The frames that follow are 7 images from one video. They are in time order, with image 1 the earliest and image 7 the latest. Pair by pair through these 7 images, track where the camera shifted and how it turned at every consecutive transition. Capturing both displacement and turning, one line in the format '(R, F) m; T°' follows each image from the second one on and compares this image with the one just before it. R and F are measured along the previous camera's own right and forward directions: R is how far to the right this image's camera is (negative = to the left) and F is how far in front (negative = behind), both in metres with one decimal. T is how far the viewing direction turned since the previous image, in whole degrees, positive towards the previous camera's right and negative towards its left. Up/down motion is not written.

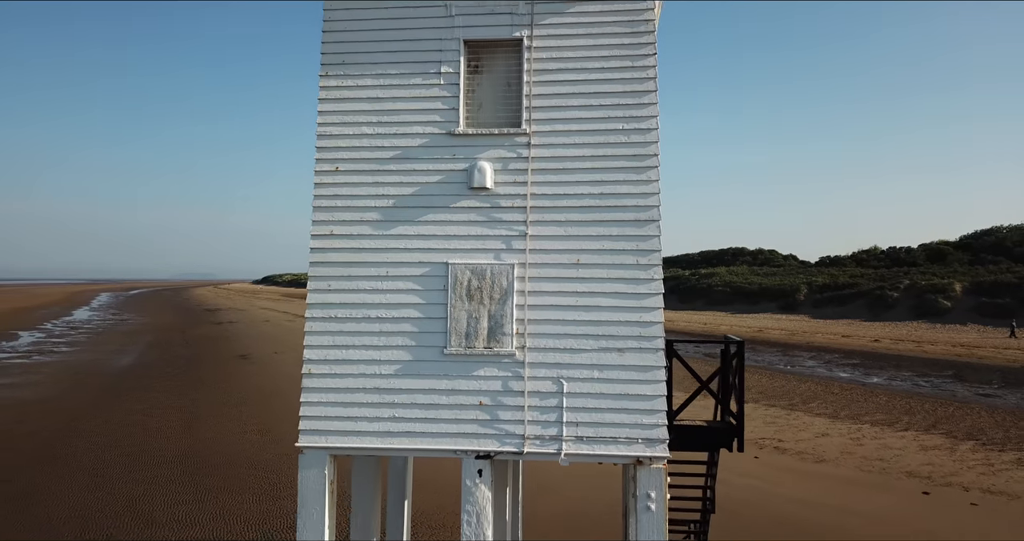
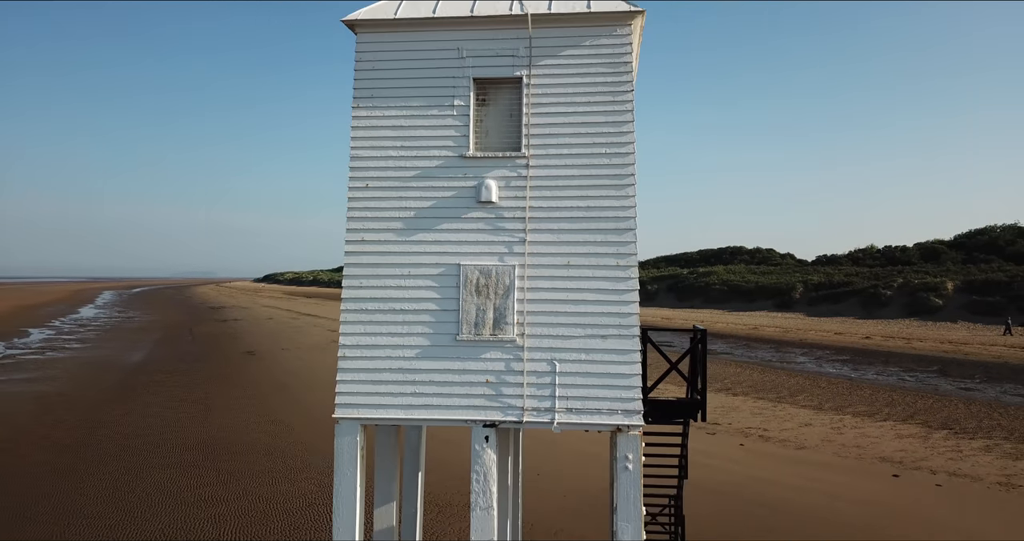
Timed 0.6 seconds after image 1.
(0.0, -0.8) m; 0°
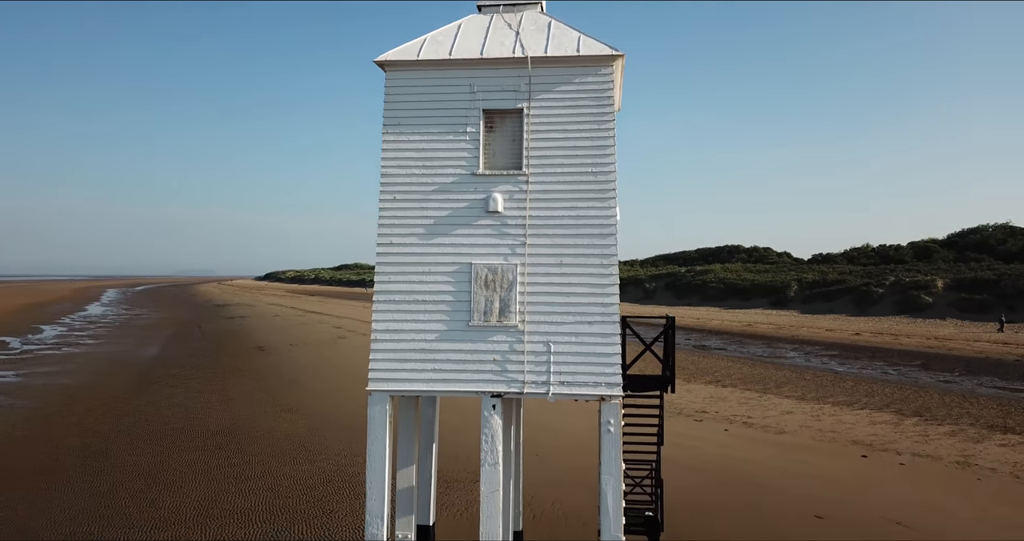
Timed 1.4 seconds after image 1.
(0.0, -1.0) m; 0°
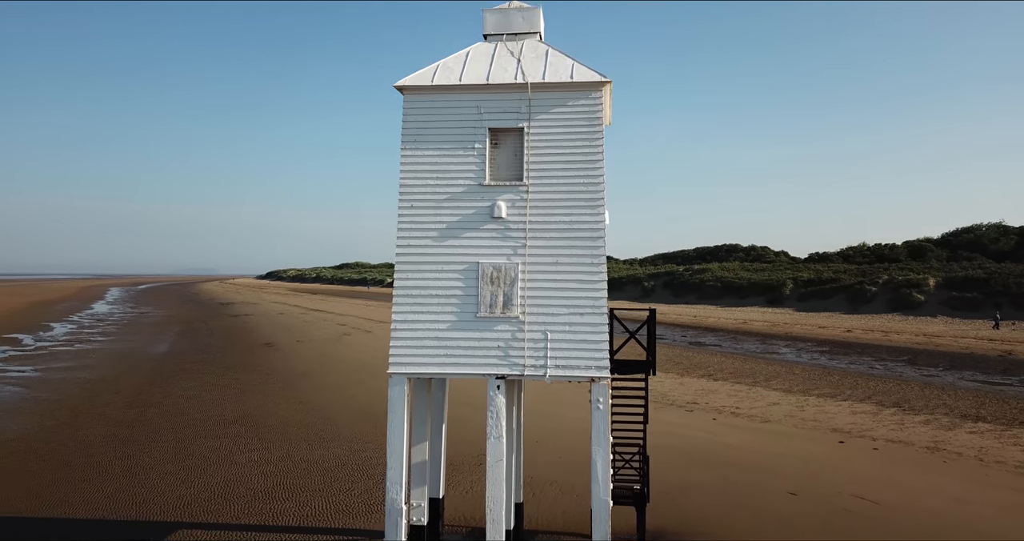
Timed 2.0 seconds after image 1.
(0.0, -0.8) m; 0°
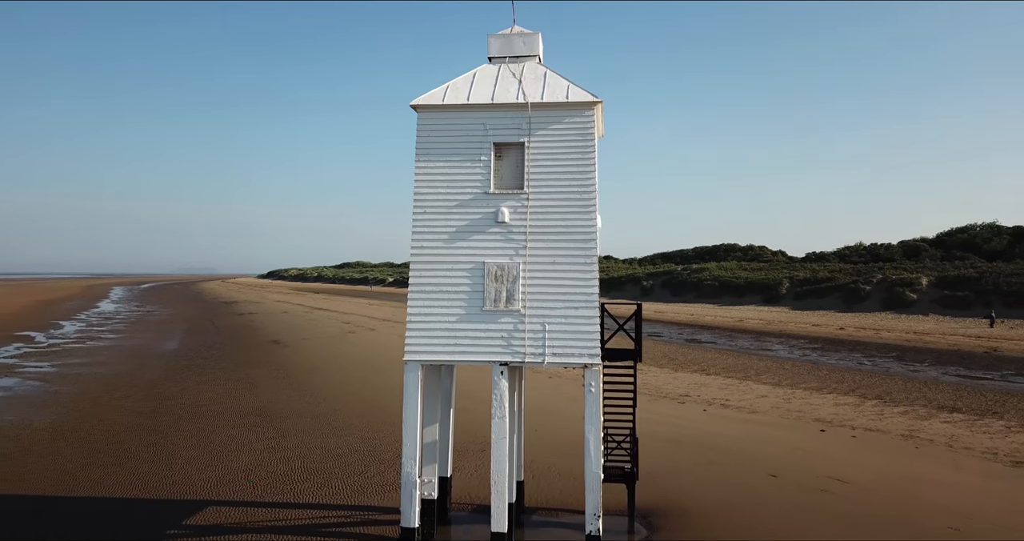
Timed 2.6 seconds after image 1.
(0.0, -0.8) m; 0°
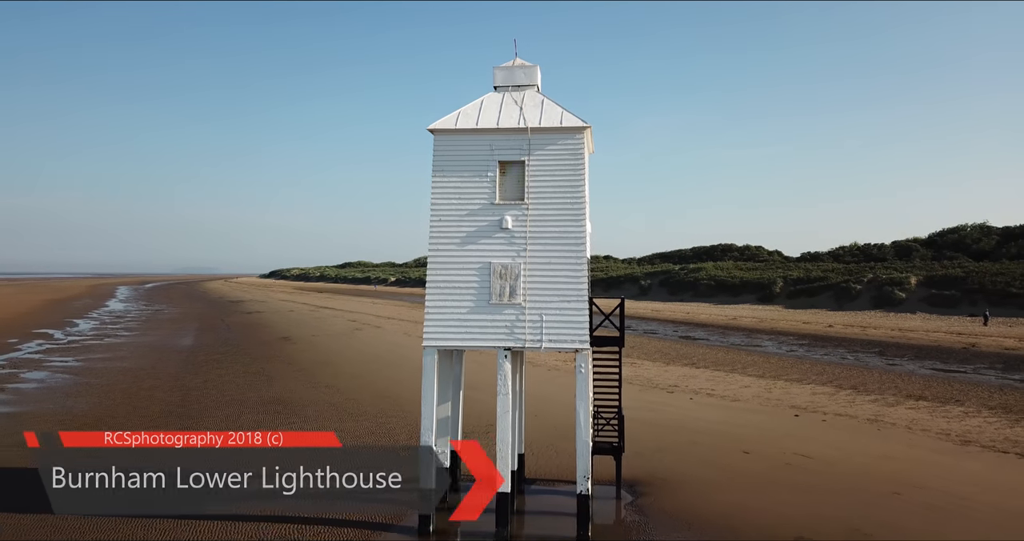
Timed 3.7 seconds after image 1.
(0.0, -1.3) m; 0°
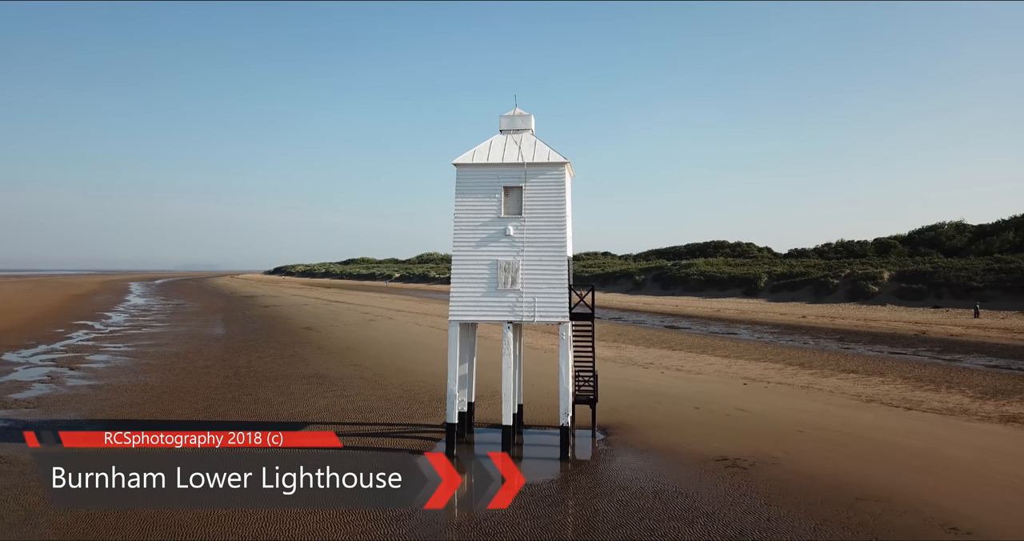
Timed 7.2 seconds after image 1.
(0.0, -3.3) m; 0°
